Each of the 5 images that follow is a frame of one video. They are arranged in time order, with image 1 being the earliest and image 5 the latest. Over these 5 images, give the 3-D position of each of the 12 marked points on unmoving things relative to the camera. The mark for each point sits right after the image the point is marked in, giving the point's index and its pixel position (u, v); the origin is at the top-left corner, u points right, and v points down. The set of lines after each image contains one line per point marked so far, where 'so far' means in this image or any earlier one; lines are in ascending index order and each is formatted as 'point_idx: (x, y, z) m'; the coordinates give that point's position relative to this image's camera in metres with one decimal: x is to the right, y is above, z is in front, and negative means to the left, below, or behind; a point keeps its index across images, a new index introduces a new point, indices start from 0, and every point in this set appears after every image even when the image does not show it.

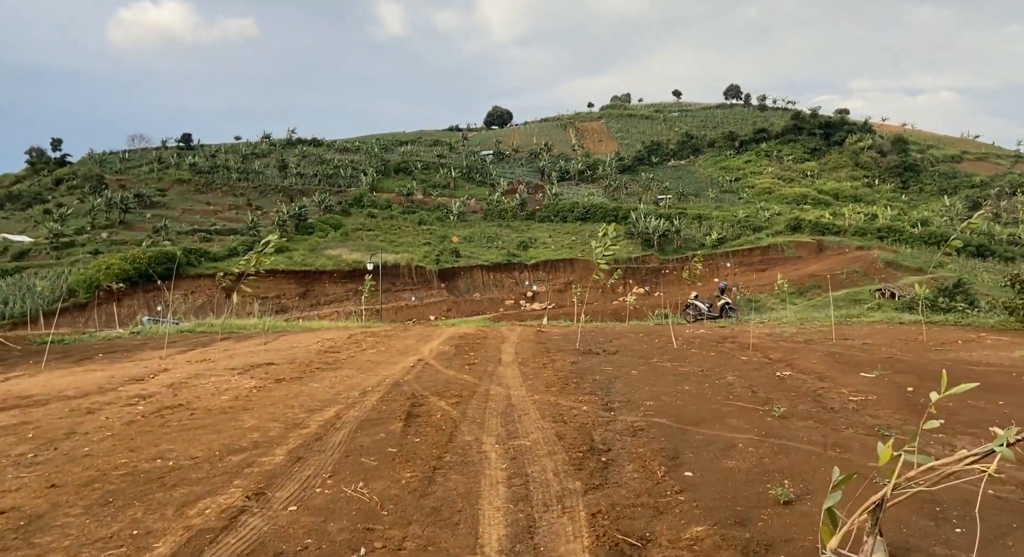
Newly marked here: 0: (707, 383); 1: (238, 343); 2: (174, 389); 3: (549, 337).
0: (+2.2, -1.2, +6.7) m
1: (-5.6, -1.3, +12.2) m
2: (-3.8, -1.3, +6.7) m
3: (+0.9, -1.3, +13.8) m
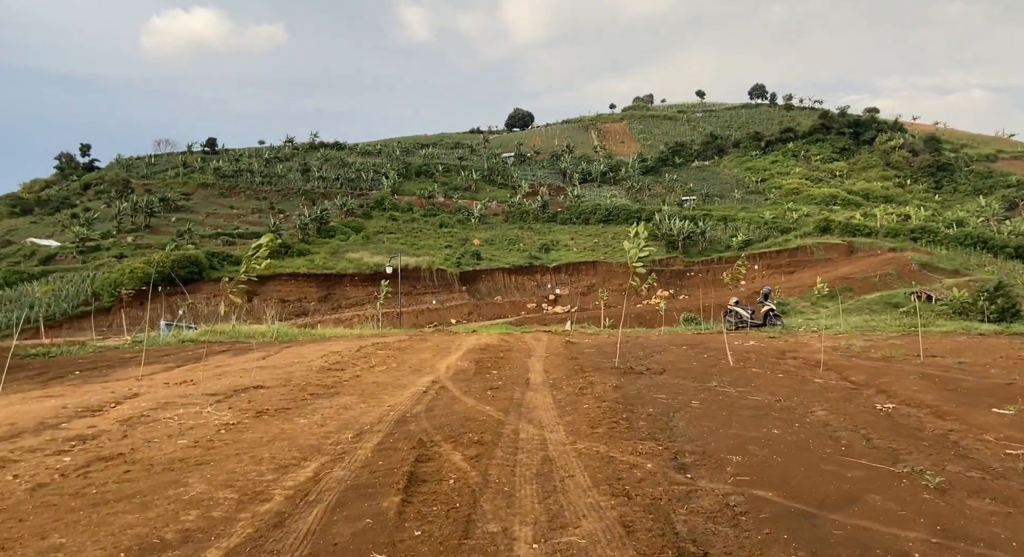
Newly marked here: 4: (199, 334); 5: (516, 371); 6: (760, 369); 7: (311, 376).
0: (+2.5, -1.3, +5.2) m
1: (-5.1, -1.4, +11.0) m
2: (-3.5, -1.4, +5.4) m
3: (+1.4, -1.5, +12.3) m
4: (-10.1, -1.8, +19.4) m
5: (+0.1, -1.4, +9.1) m
6: (+3.6, -1.3, +8.6) m
7: (-2.9, -1.4, +8.5) m
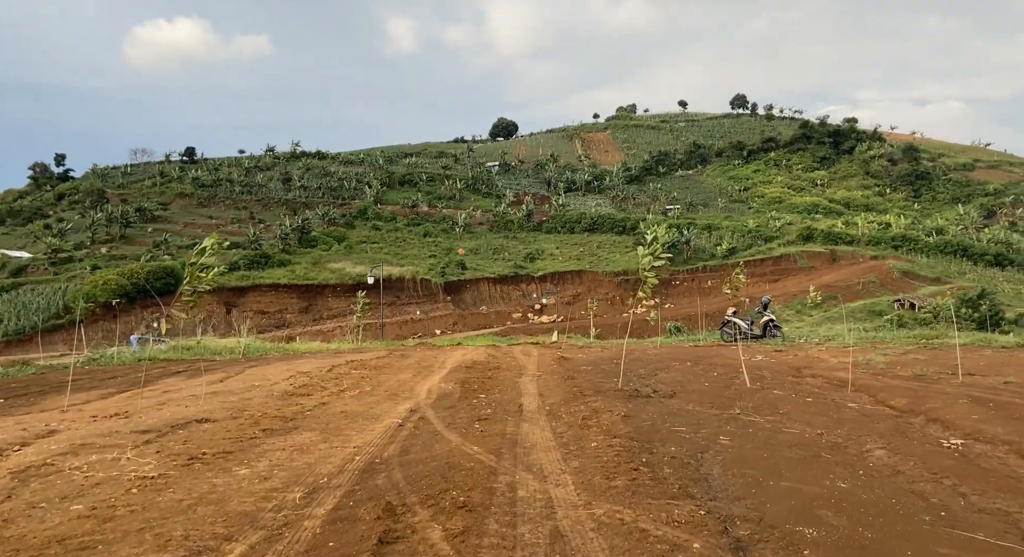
0: (+2.5, -1.3, +4.2) m
1: (-5.3, -1.7, +9.8) m
2: (-3.5, -1.5, +4.2) m
3: (+1.2, -1.7, +11.3) m
4: (-10.5, -2.2, +18.0) m
5: (0.0, -1.6, +8.0) m
6: (+3.5, -1.5, +7.6) m
7: (-3.0, -1.6, +7.4) m
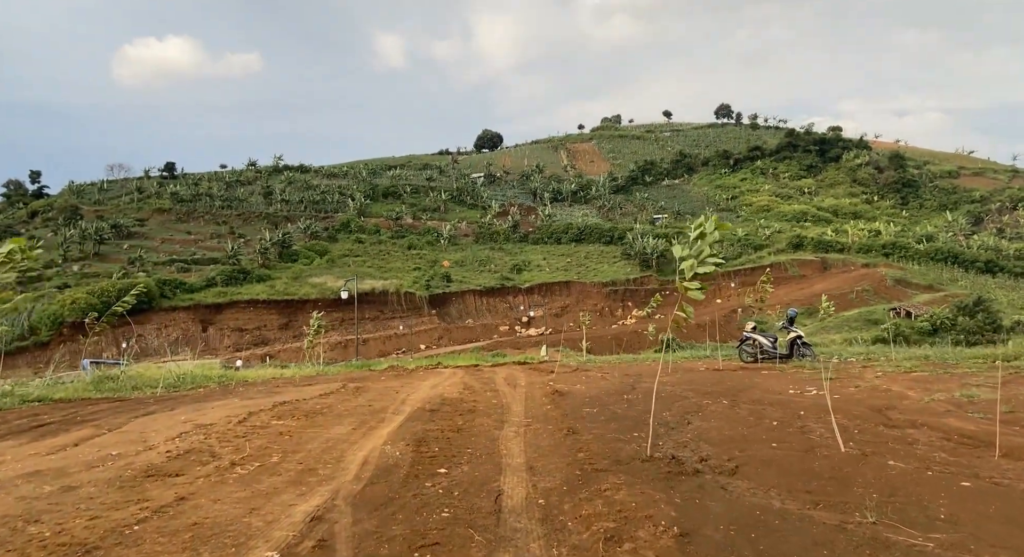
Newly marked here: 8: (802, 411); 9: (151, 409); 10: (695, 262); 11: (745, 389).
0: (+2.4, -1.4, +1.5) m
1: (-5.5, -1.9, +7.0) m
2: (-3.7, -1.6, +1.4) m
3: (+0.9, -1.8, +8.6) m
4: (-10.9, -2.6, +15.0) m
5: (-0.3, -1.7, +5.3) m
6: (+3.3, -1.5, +5.0) m
7: (-3.2, -1.7, +4.5) m
8: (+3.6, -1.6, +7.5) m
9: (-5.9, -2.1, +9.5) m
10: (+2.4, +0.2, +7.9) m
11: (+3.8, -1.8, +9.9) m
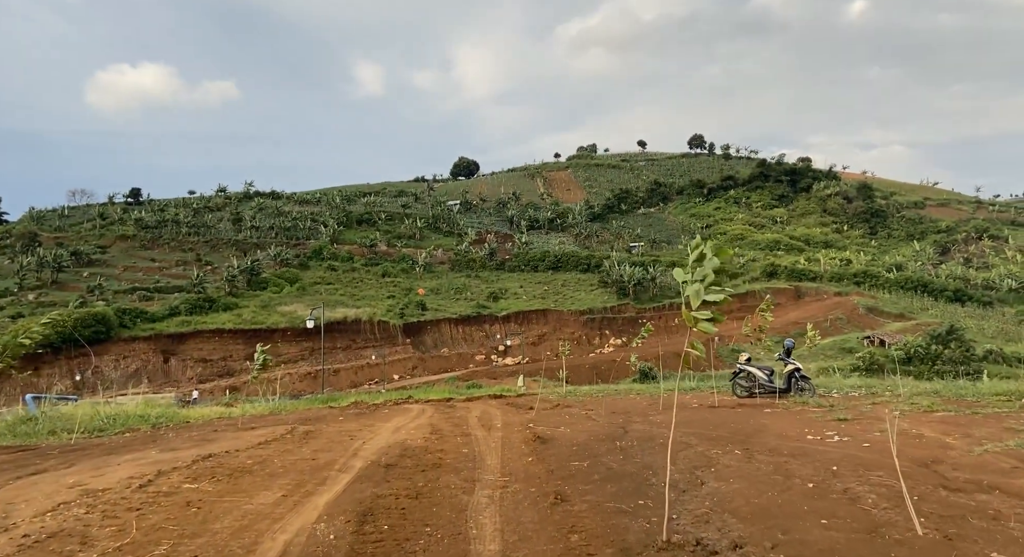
0: (+2.3, -1.4, +0.2) m
1: (-5.8, -2.1, +5.3) m
2: (-3.7, -1.5, -0.1) m
3: (+0.6, -2.2, +7.2) m
4: (-11.5, -3.2, +13.1) m
5: (-0.5, -1.9, +3.8) m
6: (+3.1, -1.7, +3.7) m
7: (-3.3, -1.8, +3.0) m
8: (+3.4, -1.9, +6.2) m
9: (-6.3, -2.4, +7.8) m
10: (+2.1, -0.1, +6.7) m
11: (+3.5, -2.2, +8.6) m
